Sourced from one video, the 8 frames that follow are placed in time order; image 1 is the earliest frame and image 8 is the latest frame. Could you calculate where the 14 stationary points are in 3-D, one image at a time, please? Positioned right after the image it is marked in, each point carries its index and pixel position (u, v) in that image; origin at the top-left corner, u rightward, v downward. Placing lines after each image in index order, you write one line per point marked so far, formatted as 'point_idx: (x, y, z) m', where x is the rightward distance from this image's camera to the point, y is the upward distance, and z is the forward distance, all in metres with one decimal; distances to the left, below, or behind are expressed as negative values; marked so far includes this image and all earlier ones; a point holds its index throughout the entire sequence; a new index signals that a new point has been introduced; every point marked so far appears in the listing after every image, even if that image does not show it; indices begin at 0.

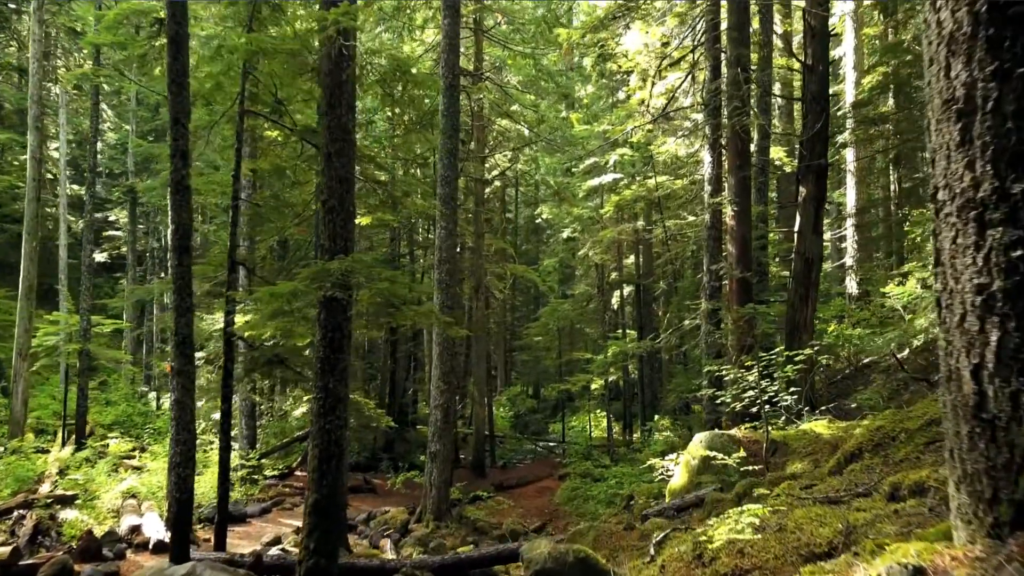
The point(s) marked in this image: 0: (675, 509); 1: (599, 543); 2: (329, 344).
0: (+1.4, -1.9, +6.7) m
1: (+0.7, -2.1, +6.2) m
2: (-1.4, -0.4, +6.0) m
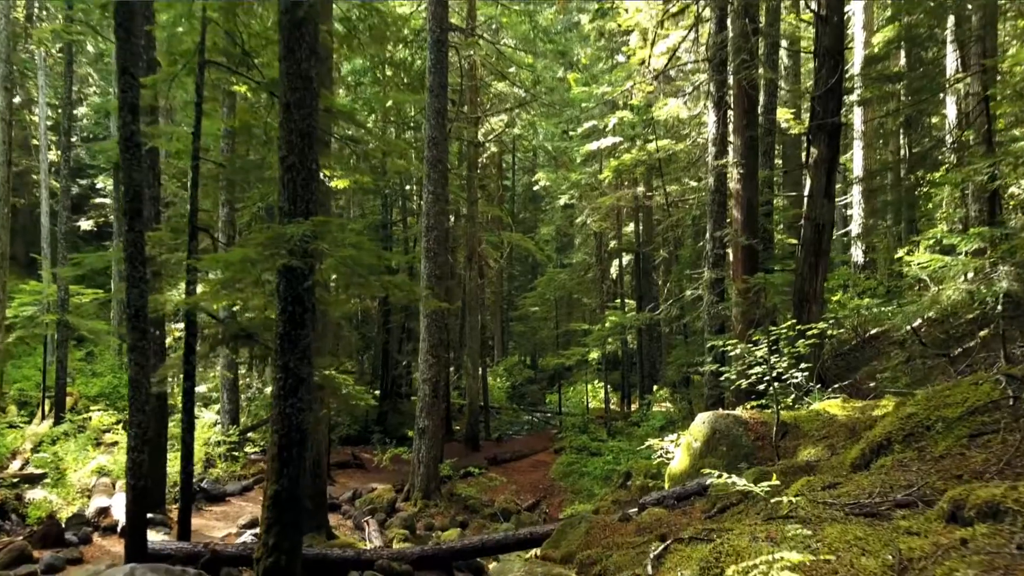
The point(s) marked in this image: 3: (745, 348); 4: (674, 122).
0: (+1.3, -1.7, +6.2) m
1: (+0.6, -1.8, +5.6) m
2: (-1.6, -0.2, +5.4) m
3: (+2.2, -0.6, +7.4) m
4: (+3.4, +3.4, +16.1) m
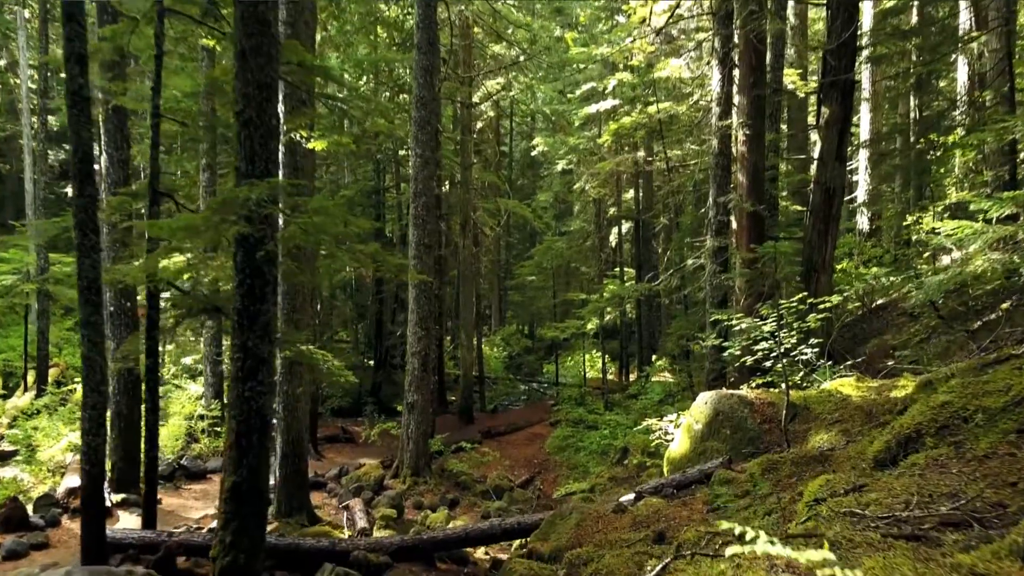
0: (+1.2, -1.5, +5.7) m
1: (+0.5, -1.6, +5.2) m
2: (-1.7, 0.0, +4.9) m
3: (+2.1, -0.3, +6.9) m
4: (+3.3, +4.1, +15.4) m
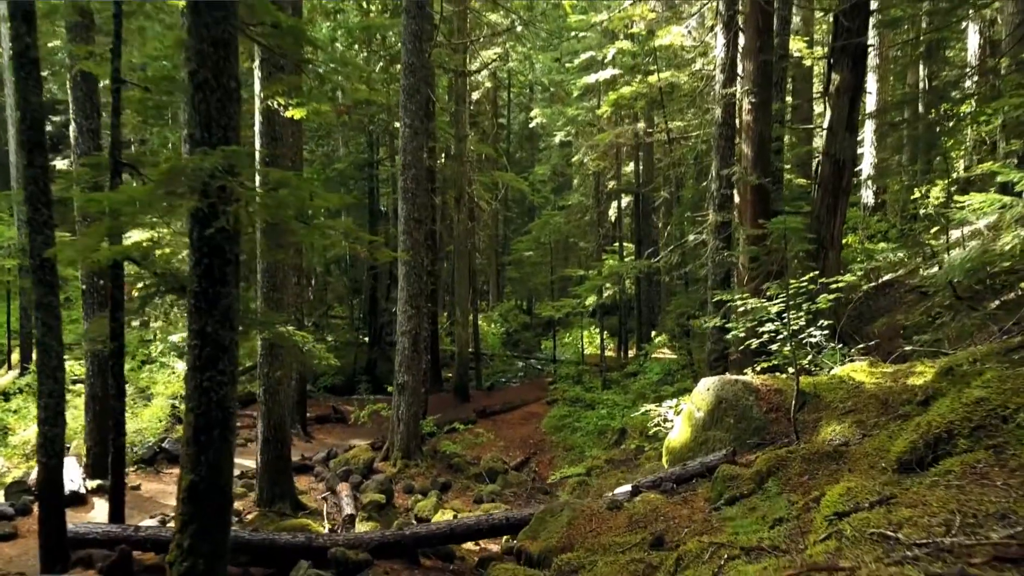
0: (+1.1, -1.3, +5.3) m
1: (+0.4, -1.5, +4.8) m
2: (-1.8, +0.1, +4.4) m
3: (+2.0, -0.1, +6.5) m
4: (+3.2, +4.5, +14.8) m
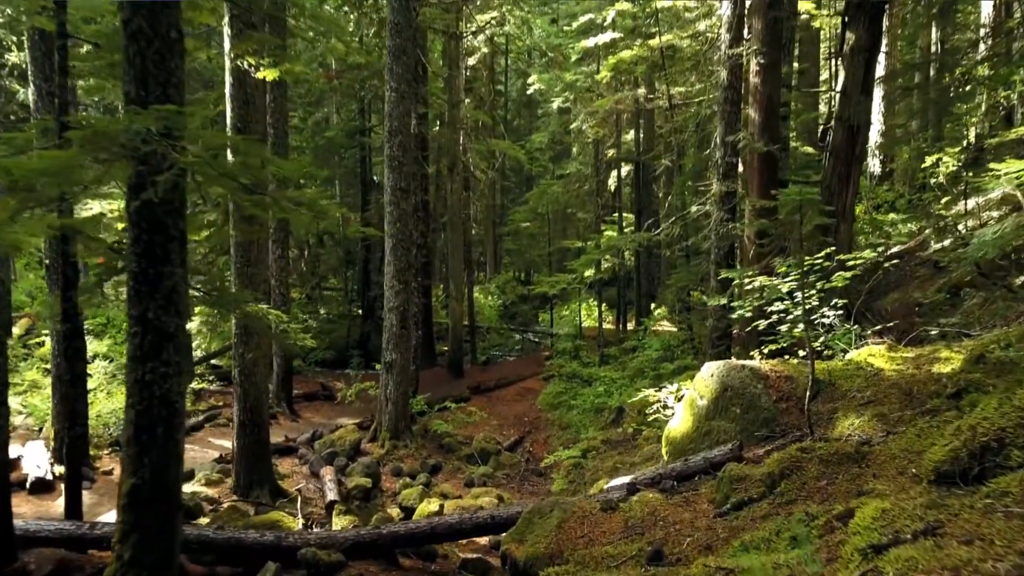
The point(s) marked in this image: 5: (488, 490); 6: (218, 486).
0: (+1.0, -1.2, +4.8) m
1: (+0.3, -1.4, +4.3) m
2: (-1.9, +0.2, +3.9) m
3: (+1.9, +0.1, +6.0) m
4: (+3.1, +5.0, +14.1) m
5: (-0.3, -2.5, +9.4) m
6: (-3.1, -2.1, +8.2) m
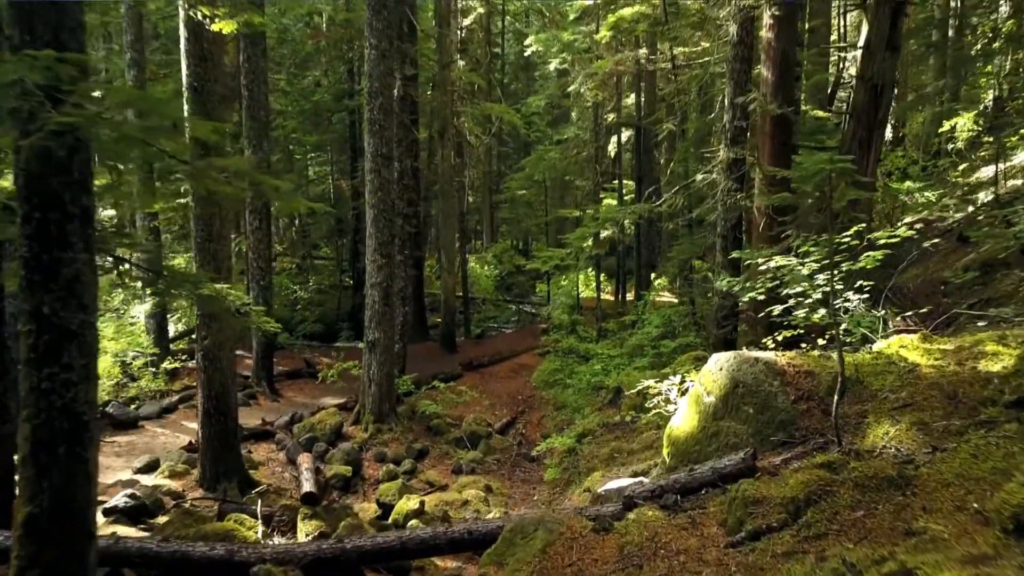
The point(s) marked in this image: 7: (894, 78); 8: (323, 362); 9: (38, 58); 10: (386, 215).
0: (+0.9, -1.1, +4.2) m
1: (+0.2, -1.3, +3.7) m
2: (-2.0, +0.2, +3.2) m
3: (+1.8, +0.2, +5.3) m
4: (+3.0, +5.5, +13.2) m
5: (-0.4, -2.2, +8.8) m
6: (-3.2, -1.9, +7.6) m
7: (+3.7, +2.0, +7.5) m
8: (-3.3, -1.3, +13.5) m
9: (-1.8, +0.9, +2.9) m
10: (-1.6, +0.9, +9.8) m
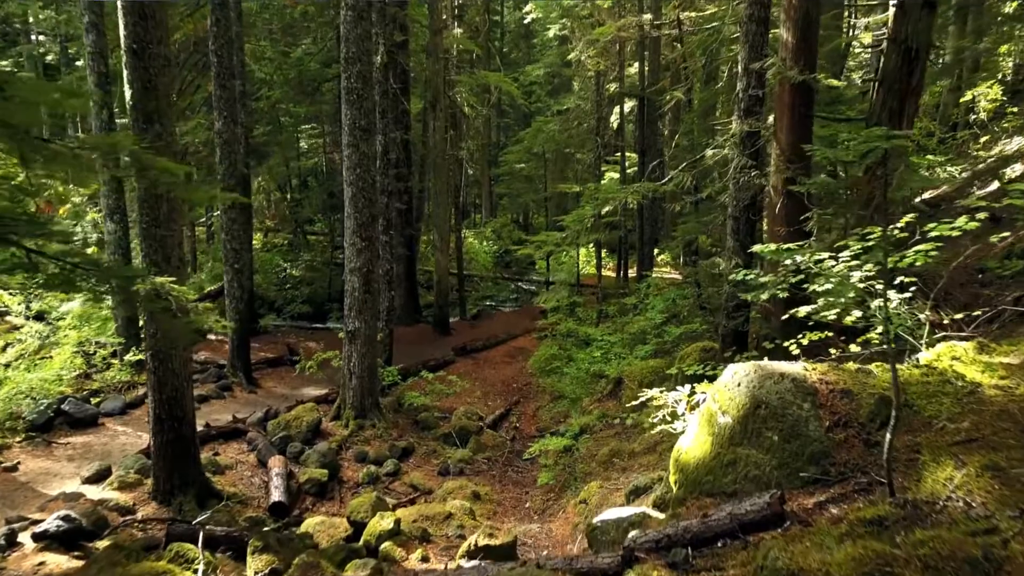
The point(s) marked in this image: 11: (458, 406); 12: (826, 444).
0: (+0.8, -1.1, +3.4) m
1: (+0.1, -1.4, +2.9) m
2: (-2.1, +0.2, +2.4) m
3: (+1.7, +0.2, +4.5) m
4: (+2.9, +5.8, +12.2) m
5: (-0.5, -2.0, +8.1) m
6: (-3.3, -1.8, +6.9) m
7: (+3.6, +2.1, +6.6) m
8: (-3.4, -1.0, +12.8) m
9: (-1.9, +0.8, +2.1) m
10: (-1.7, +1.1, +9.0) m
11: (-0.7, -1.6, +10.8) m
12: (+1.5, -0.7, +3.7) m
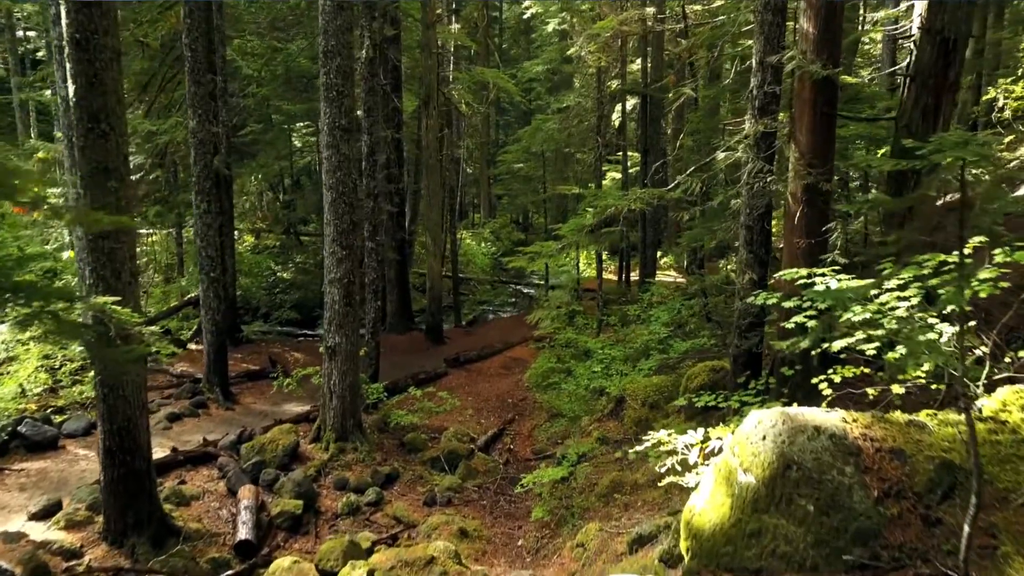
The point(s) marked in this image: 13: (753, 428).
0: (+0.7, -1.3, +2.7) m
1: (0.0, -1.6, +2.3) m
2: (-2.2, 0.0, +1.7) m
3: (+1.6, 0.0, +3.8) m
4: (+2.8, +5.7, +11.5) m
5: (-0.6, -2.2, +7.4) m
6: (-3.4, -1.9, +6.2) m
7: (+3.5, +2.0, +5.9) m
8: (-3.5, -1.1, +12.1) m
9: (-2.0, +0.6, +1.4) m
10: (-1.8, +1.0, +8.3) m
11: (-0.8, -1.8, +10.1) m
12: (+1.4, -0.9, +3.0) m
13: (+1.1, -0.7, +3.6) m
